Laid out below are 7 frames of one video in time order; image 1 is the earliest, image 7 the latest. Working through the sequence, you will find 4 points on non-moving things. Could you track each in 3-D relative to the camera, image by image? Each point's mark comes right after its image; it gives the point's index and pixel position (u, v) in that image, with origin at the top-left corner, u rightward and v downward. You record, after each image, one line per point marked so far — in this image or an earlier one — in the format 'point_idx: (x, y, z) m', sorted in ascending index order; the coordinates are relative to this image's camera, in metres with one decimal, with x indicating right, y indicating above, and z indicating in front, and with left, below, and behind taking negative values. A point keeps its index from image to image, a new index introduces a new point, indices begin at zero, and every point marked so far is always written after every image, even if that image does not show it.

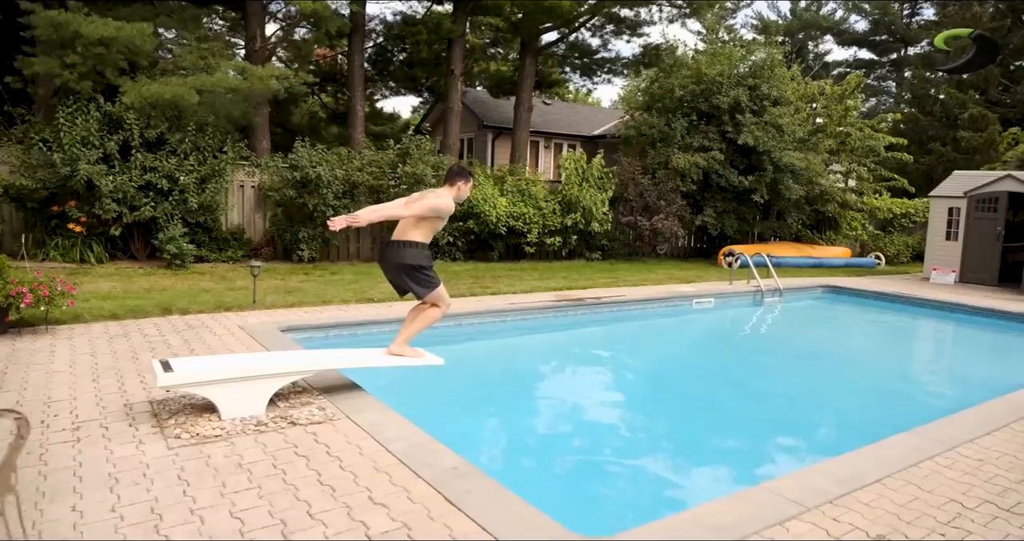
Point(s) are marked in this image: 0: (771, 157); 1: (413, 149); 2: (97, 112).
0: (+6.0, +2.6, +15.4) m
1: (-2.0, +2.4, +12.9) m
2: (-6.7, +2.5, +10.7) m
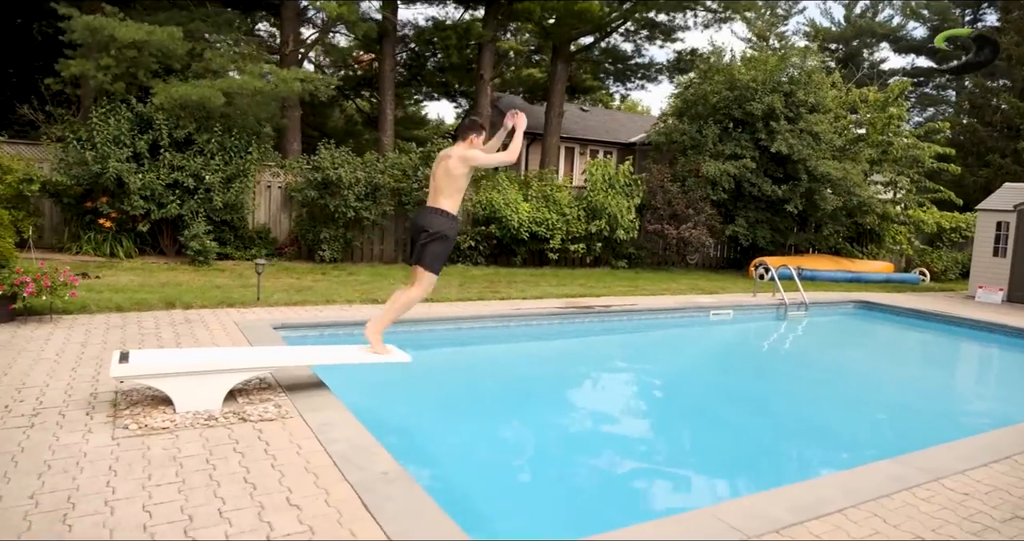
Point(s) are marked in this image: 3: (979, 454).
0: (+6.6, +2.3, +14.9) m
1: (-1.5, +2.3, +13.0) m
2: (-6.4, +2.6, +11.0) m
3: (+2.6, -1.1, +3.8) m
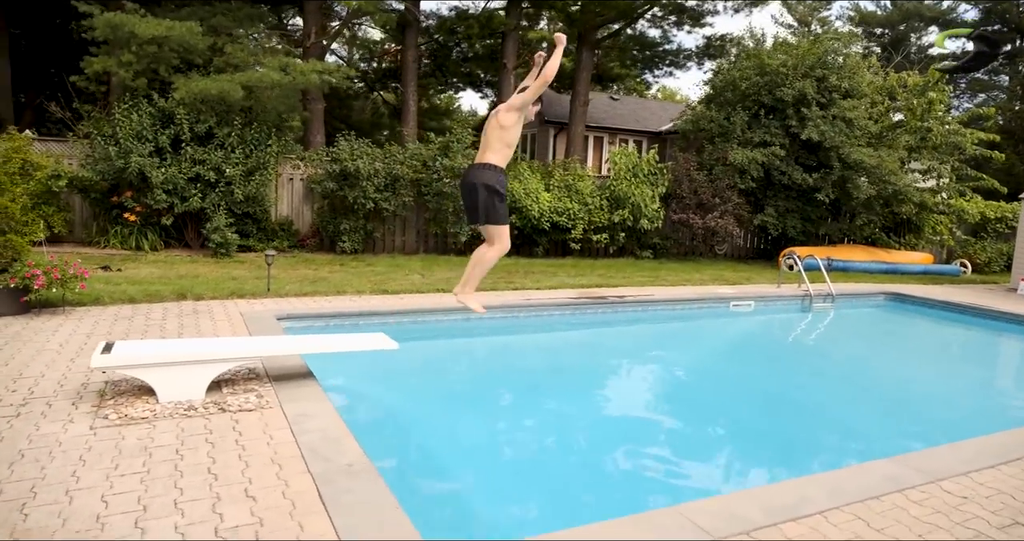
0: (+7.1, +2.5, +14.4) m
1: (-1.1, +2.5, +12.9) m
2: (-6.1, +2.8, +11.2) m
3: (+2.5, -1.0, +3.5) m
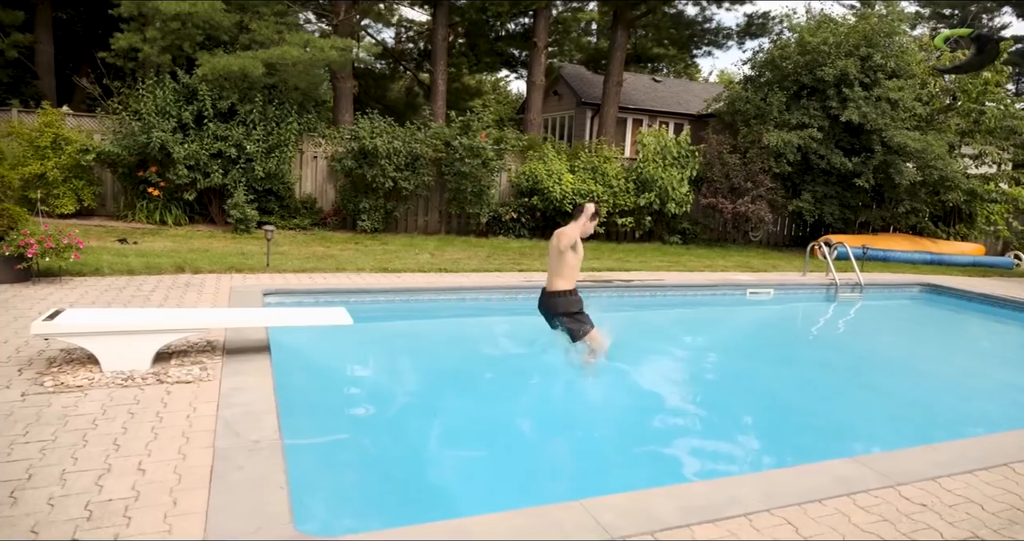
0: (+7.6, +2.7, +13.6) m
1: (-0.7, +2.9, +12.7) m
2: (-5.8, +3.2, +11.4) m
3: (+2.2, -0.9, +3.2) m
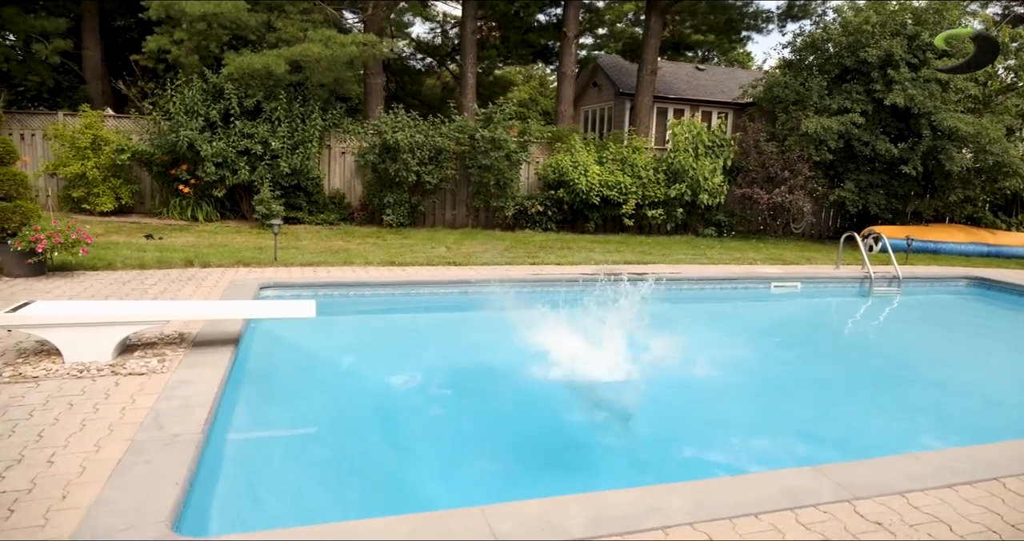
0: (+8.1, +2.9, +12.8) m
1: (-0.3, +3.0, +12.6) m
2: (-5.5, +3.3, +11.7) m
3: (+1.9, -0.9, +2.9) m
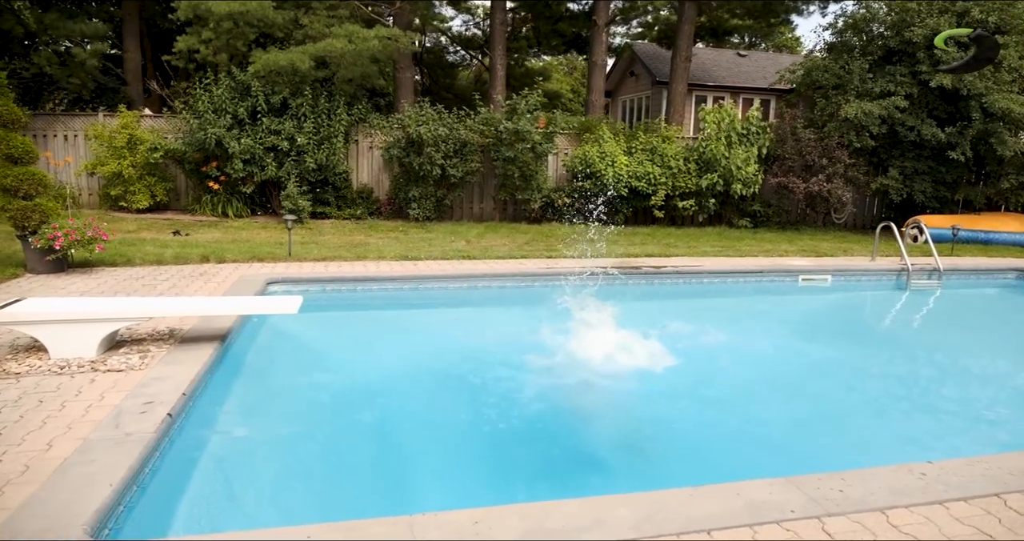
0: (+8.5, +3.0, +12.0) m
1: (+0.2, +3.1, +12.4) m
2: (-5.0, +3.4, +11.9) m
3: (+1.7, -0.8, +2.6) m
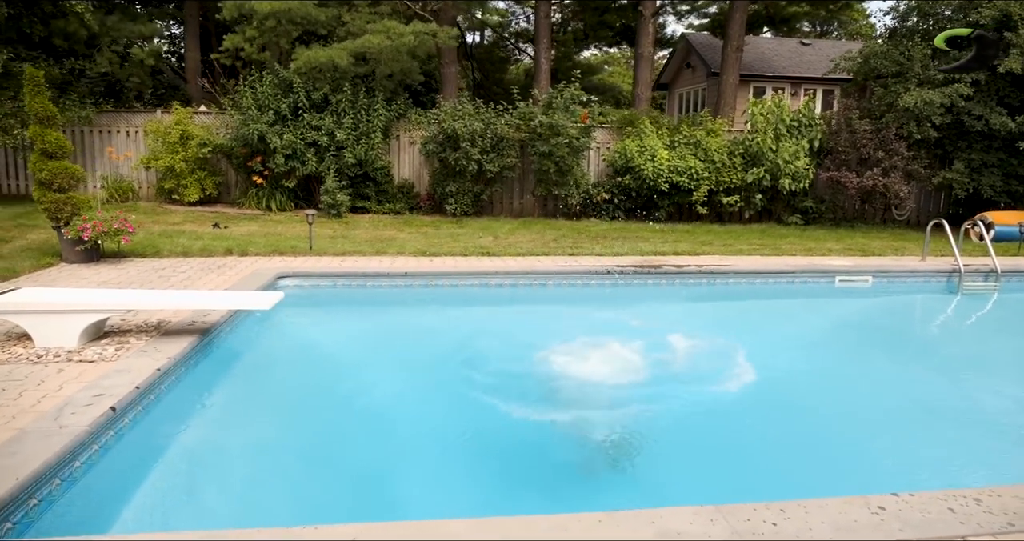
0: (+9.2, +3.0, +11.0) m
1: (+0.9, +3.2, +12.2) m
2: (-4.4, +3.5, +12.2) m
3: (+1.4, -0.9, +2.3) m
